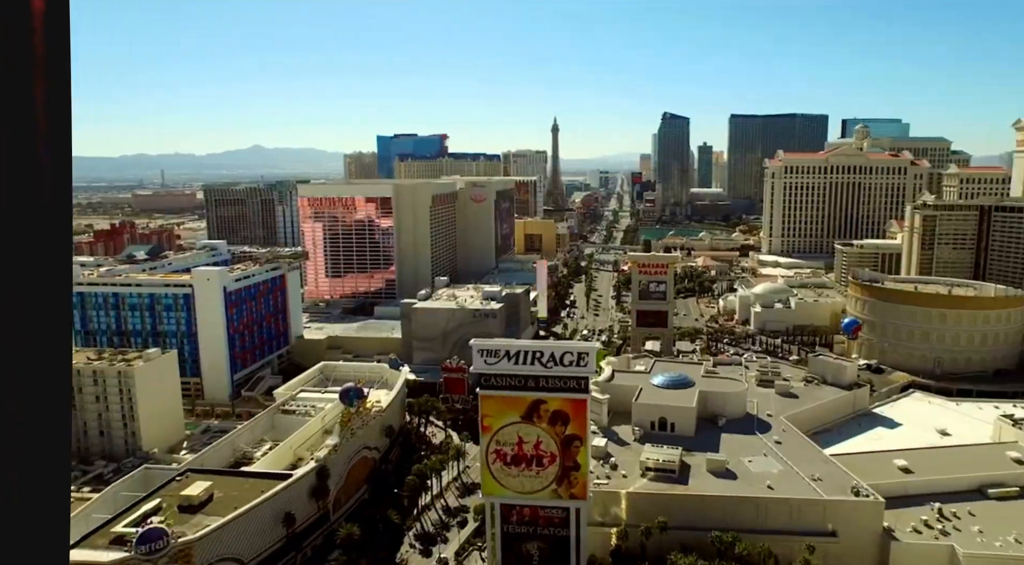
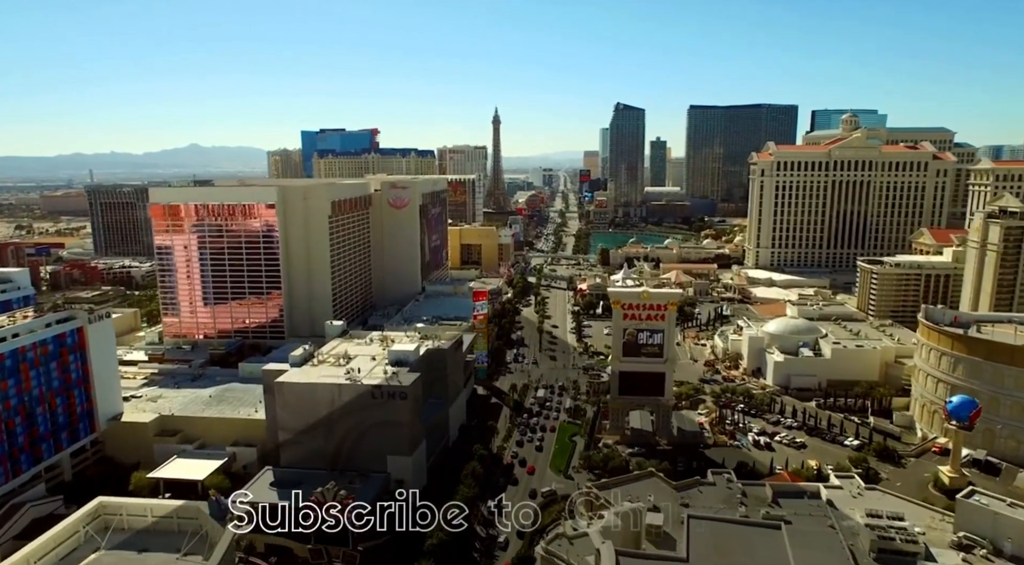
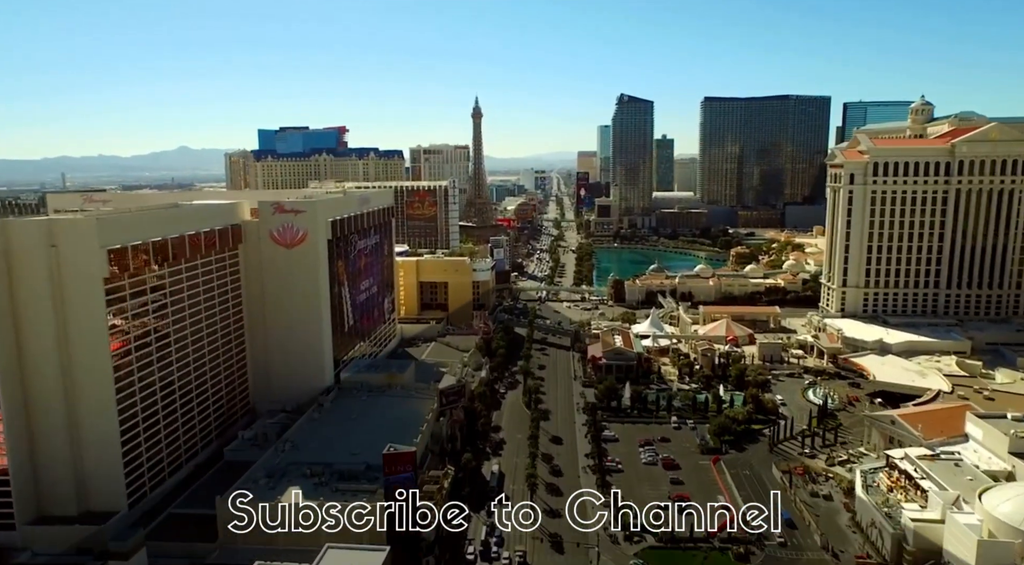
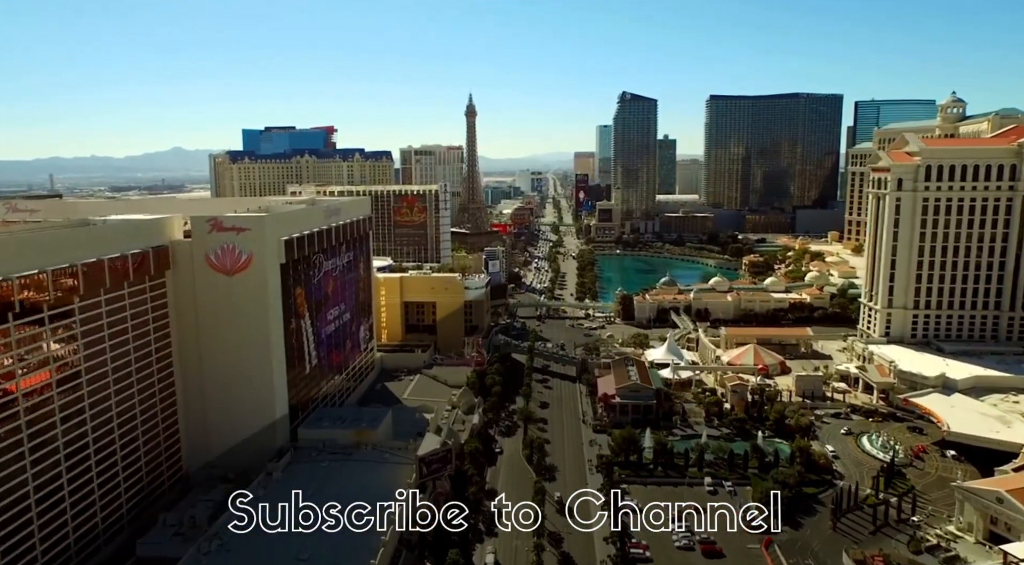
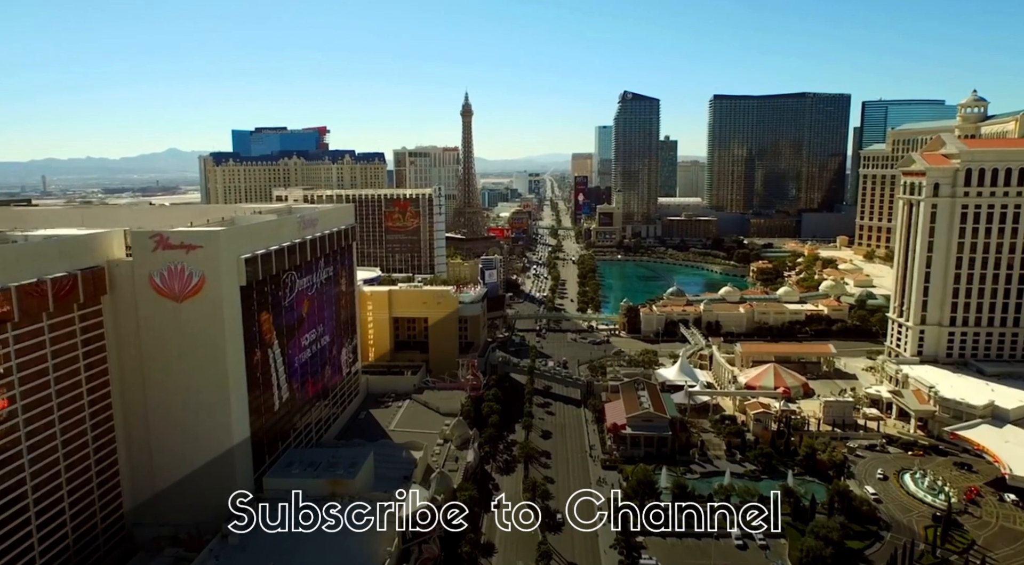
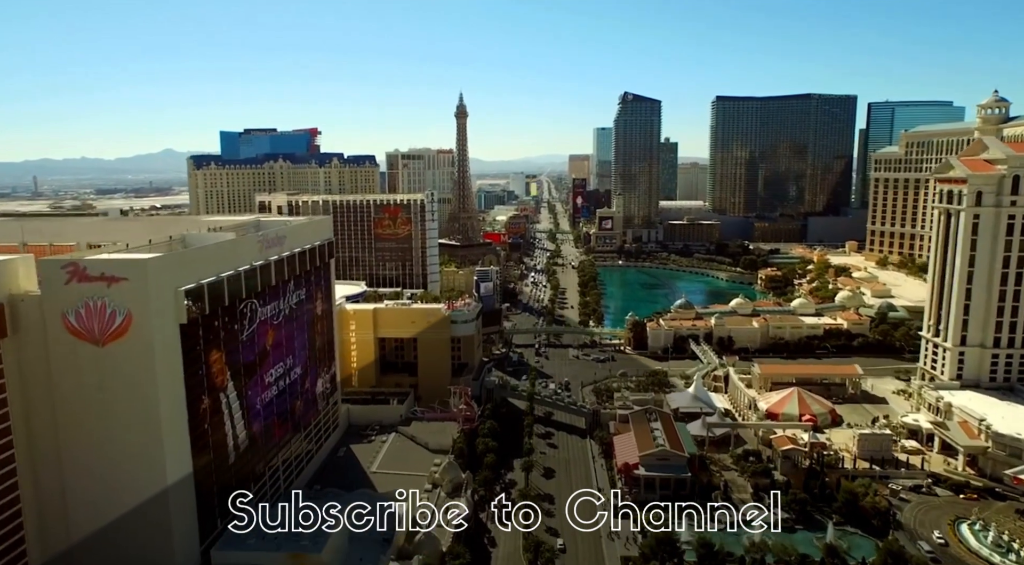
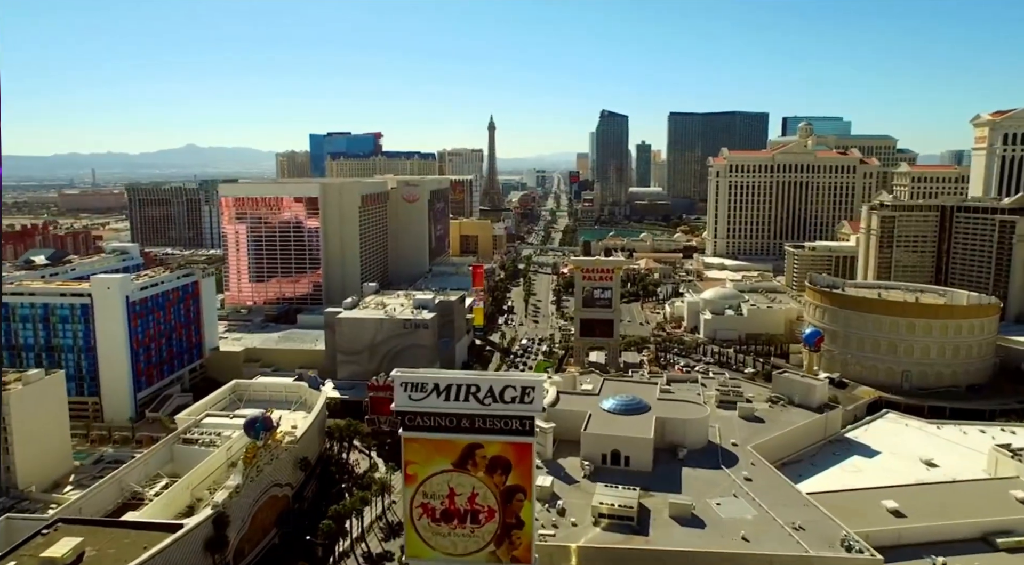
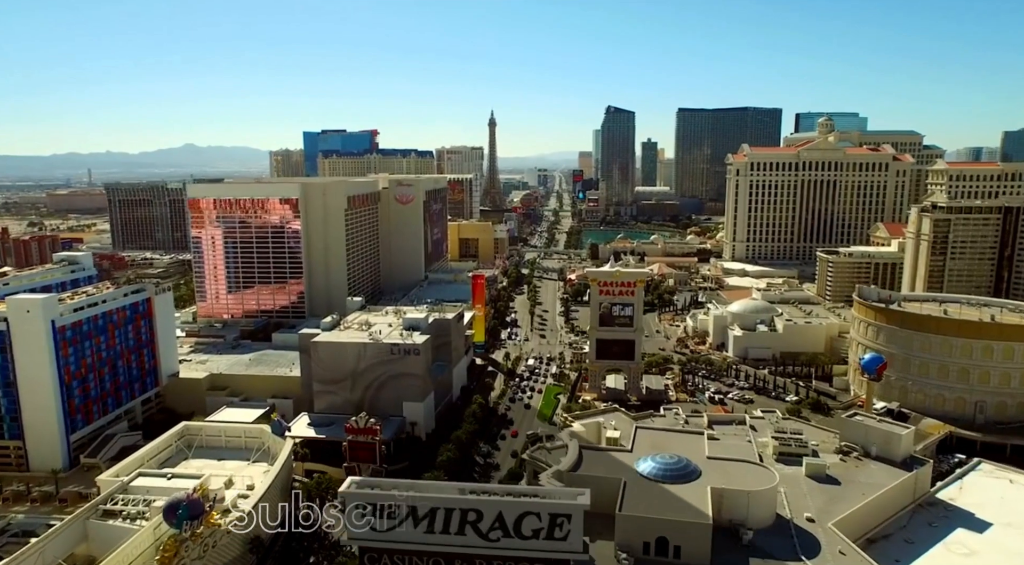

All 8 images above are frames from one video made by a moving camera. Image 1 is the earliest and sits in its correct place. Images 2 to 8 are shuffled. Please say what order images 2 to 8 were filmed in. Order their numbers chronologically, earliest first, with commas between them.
7, 8, 2, 3, 4, 5, 6
